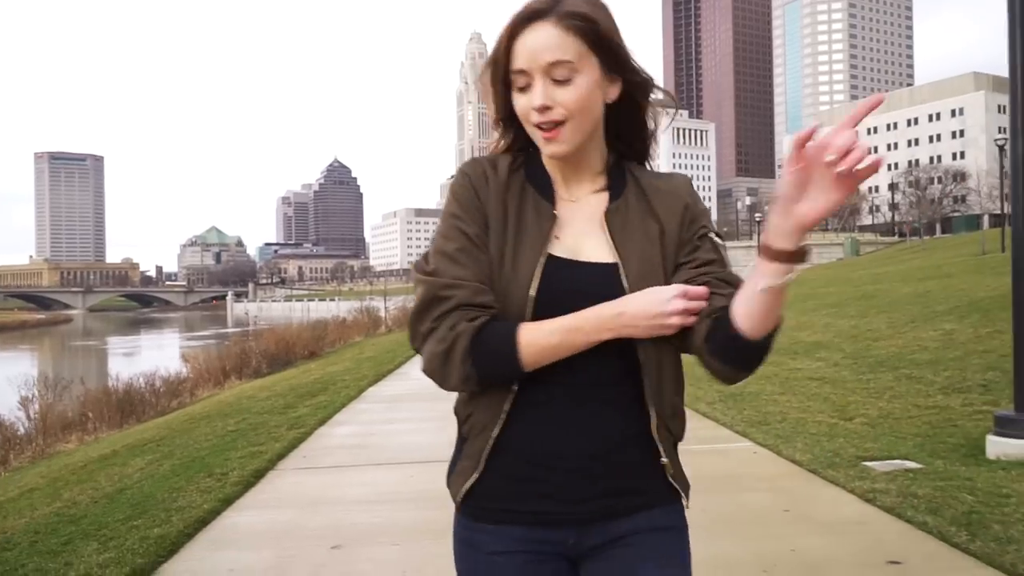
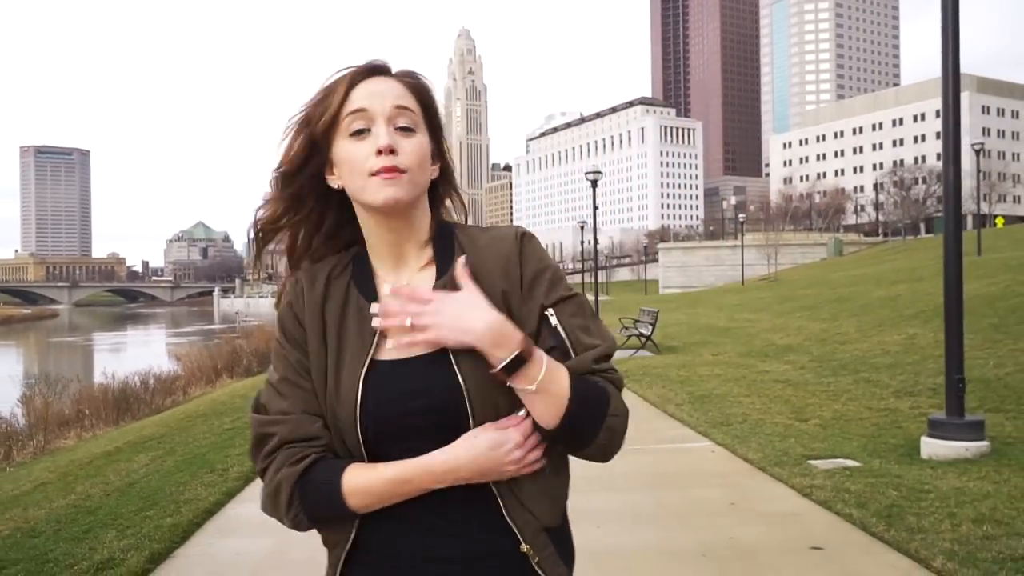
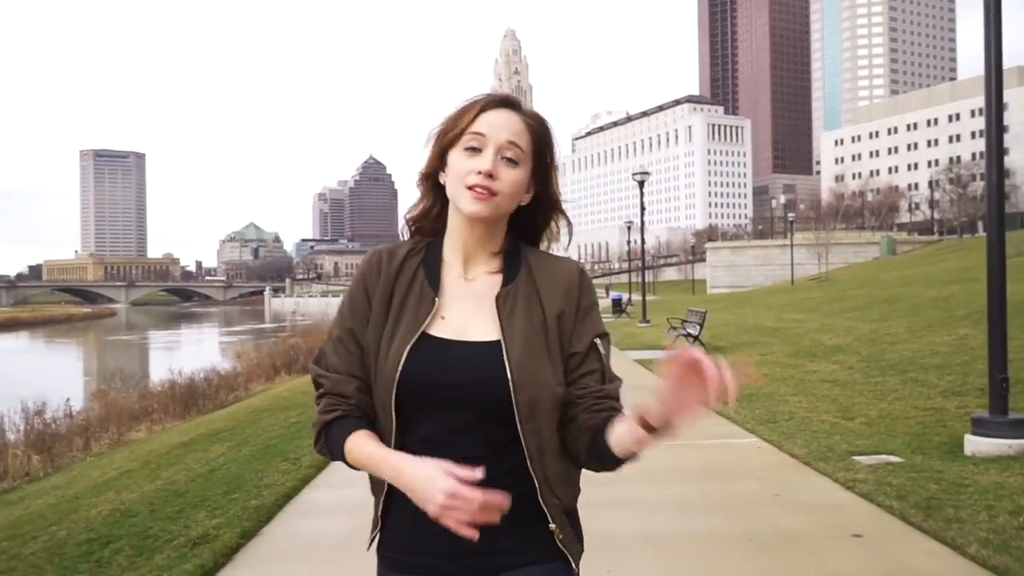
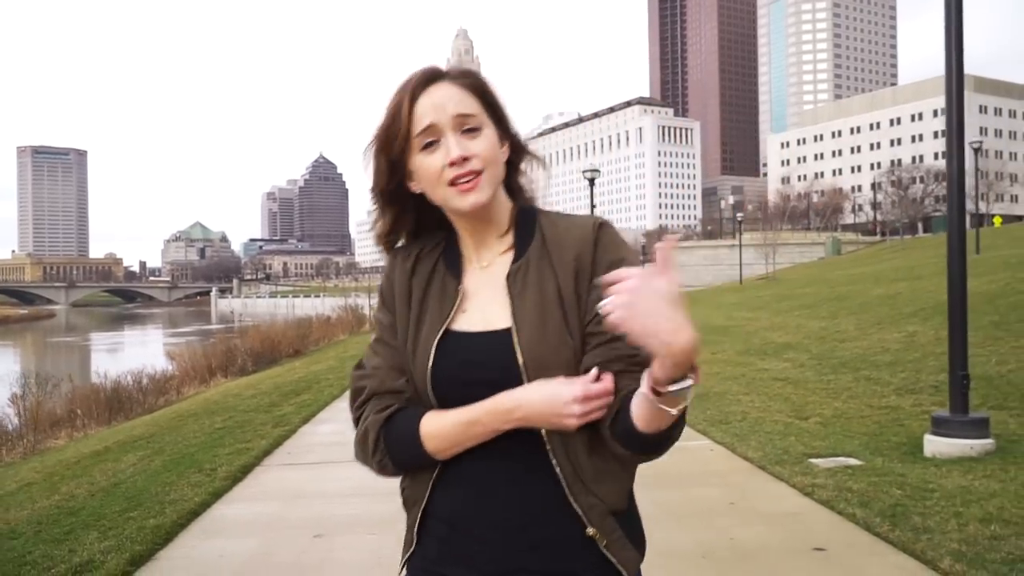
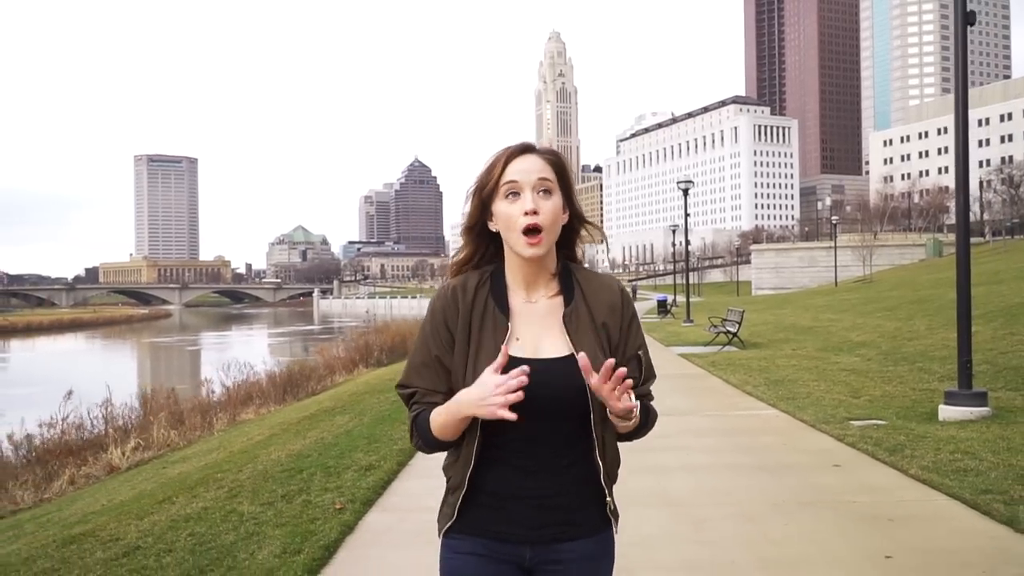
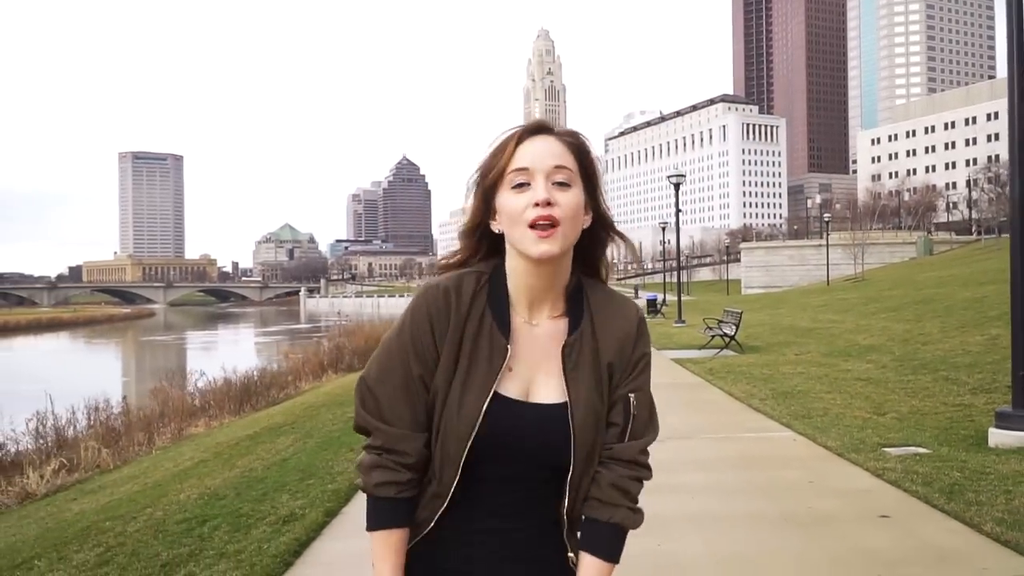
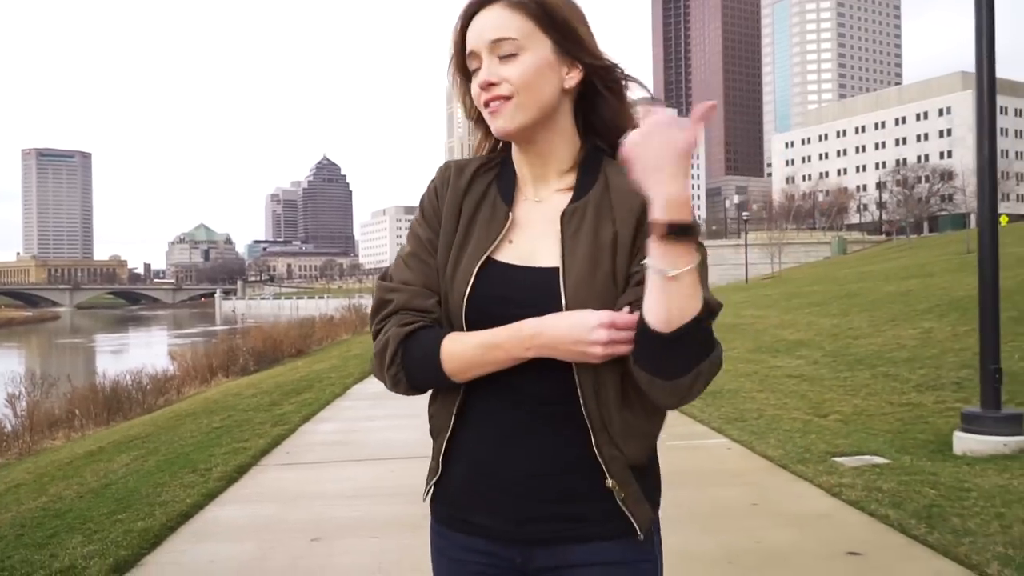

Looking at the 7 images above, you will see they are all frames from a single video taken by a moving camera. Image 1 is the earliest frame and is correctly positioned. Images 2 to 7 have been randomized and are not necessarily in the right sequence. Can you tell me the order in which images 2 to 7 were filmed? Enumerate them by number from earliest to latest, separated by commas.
7, 4, 2, 3, 6, 5
